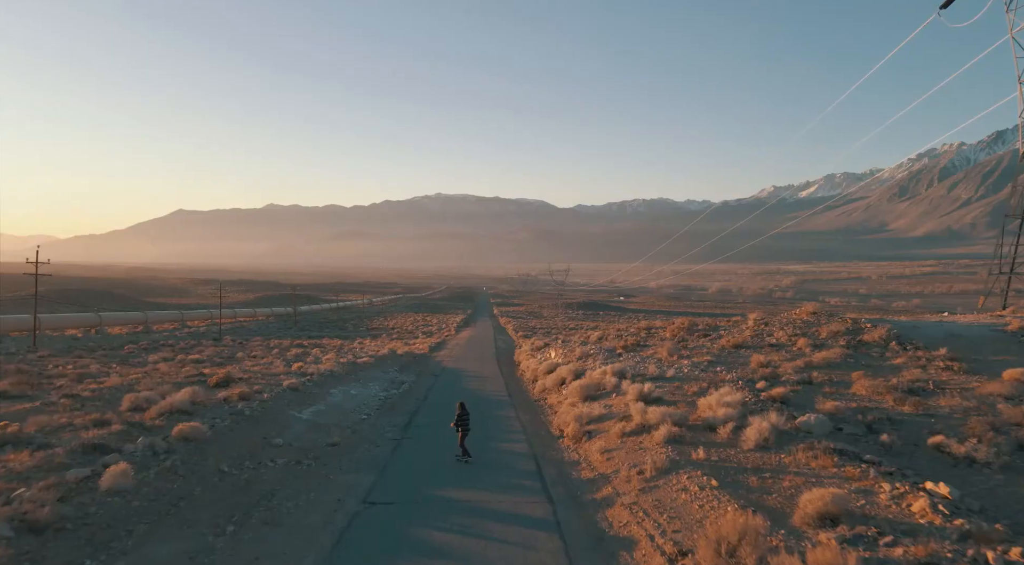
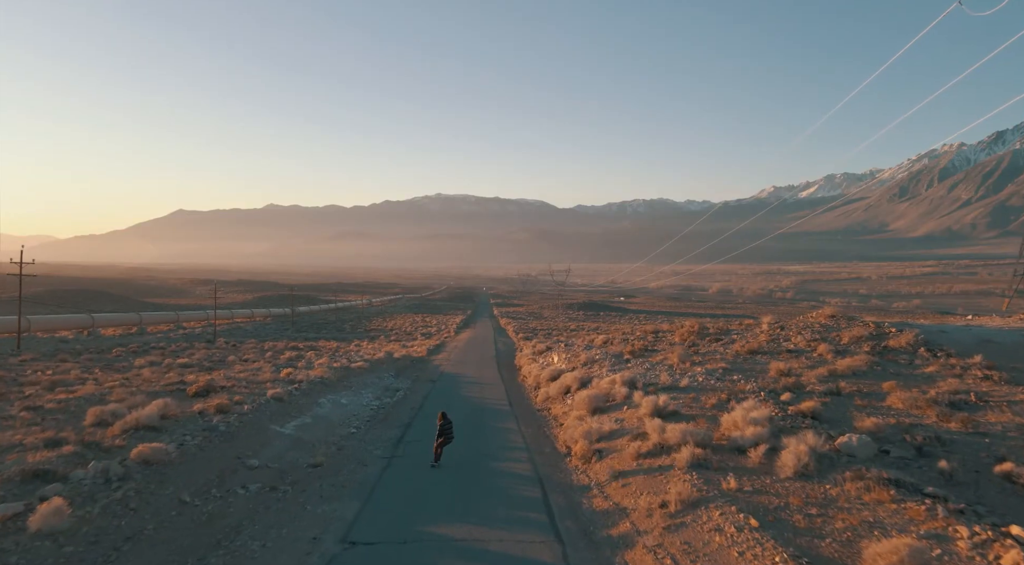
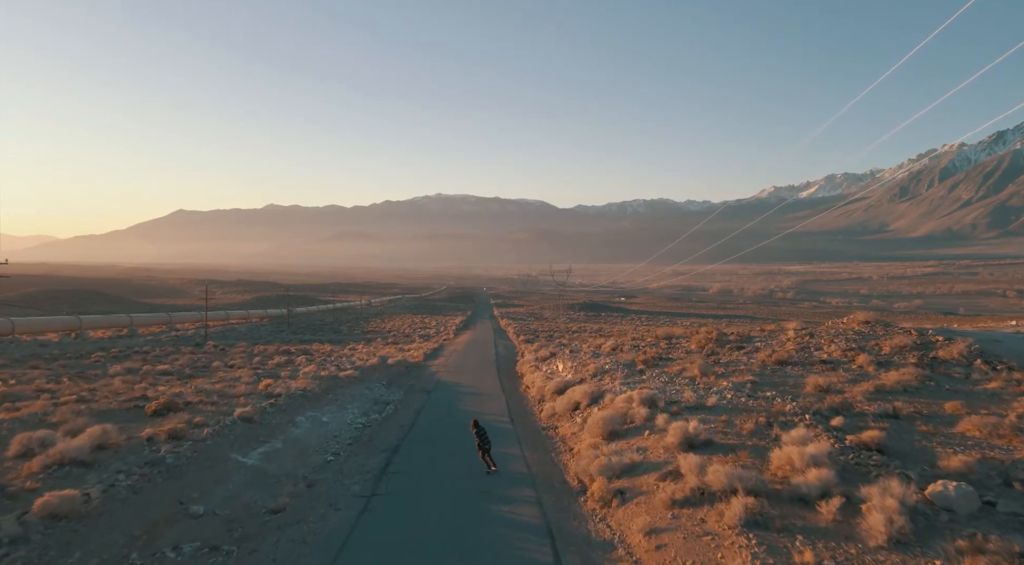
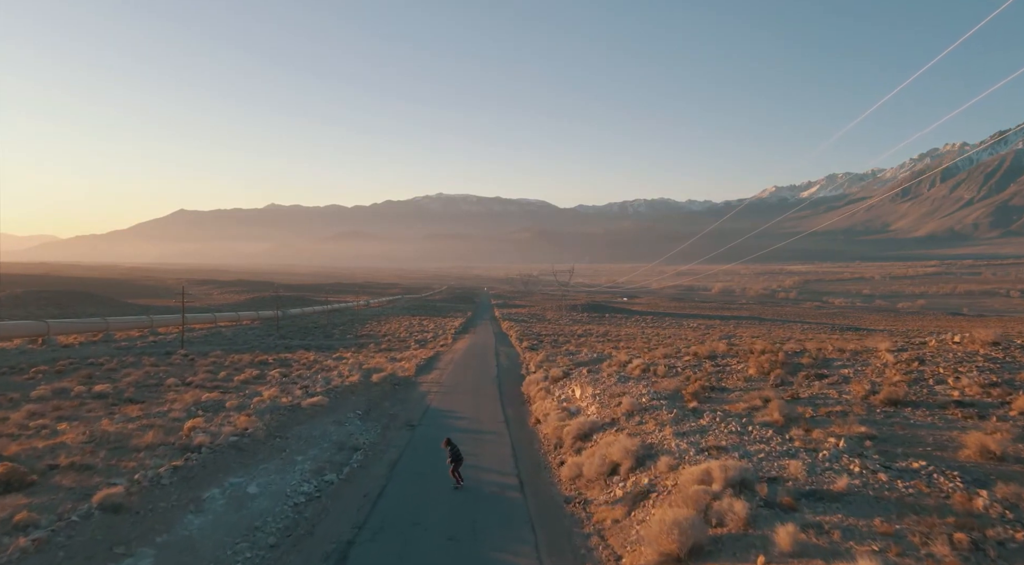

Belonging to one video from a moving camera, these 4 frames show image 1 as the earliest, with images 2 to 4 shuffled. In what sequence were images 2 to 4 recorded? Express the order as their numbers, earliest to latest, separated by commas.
2, 3, 4
